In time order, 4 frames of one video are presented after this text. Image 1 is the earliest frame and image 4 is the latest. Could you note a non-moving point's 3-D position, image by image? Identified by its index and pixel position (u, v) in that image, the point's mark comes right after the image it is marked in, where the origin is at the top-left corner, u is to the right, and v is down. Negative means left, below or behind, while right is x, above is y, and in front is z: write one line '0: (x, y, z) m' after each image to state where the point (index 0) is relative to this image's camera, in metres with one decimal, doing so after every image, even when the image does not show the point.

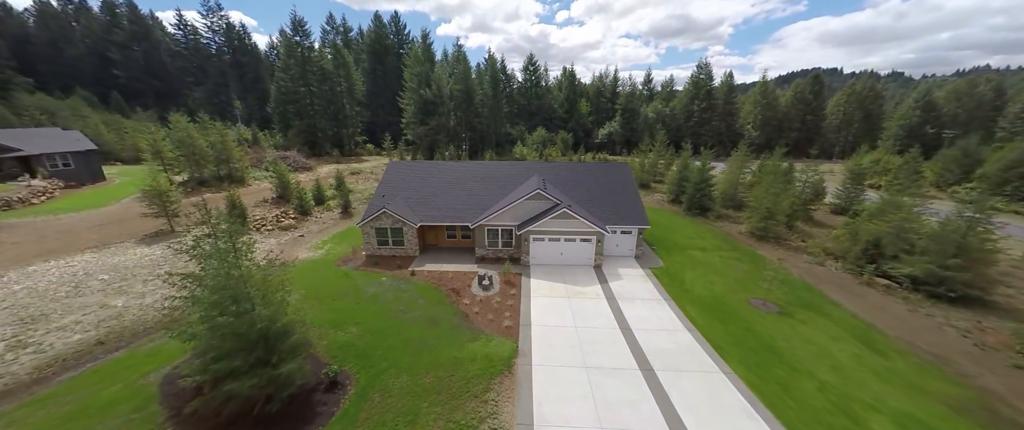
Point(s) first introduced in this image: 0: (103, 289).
0: (-15.6, -2.8, +12.1) m
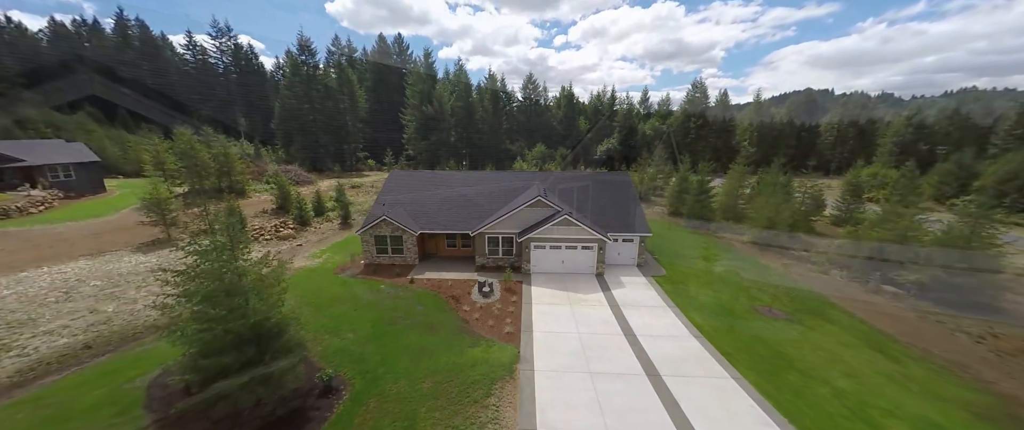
0: (-15.5, -3.0, +11.8) m
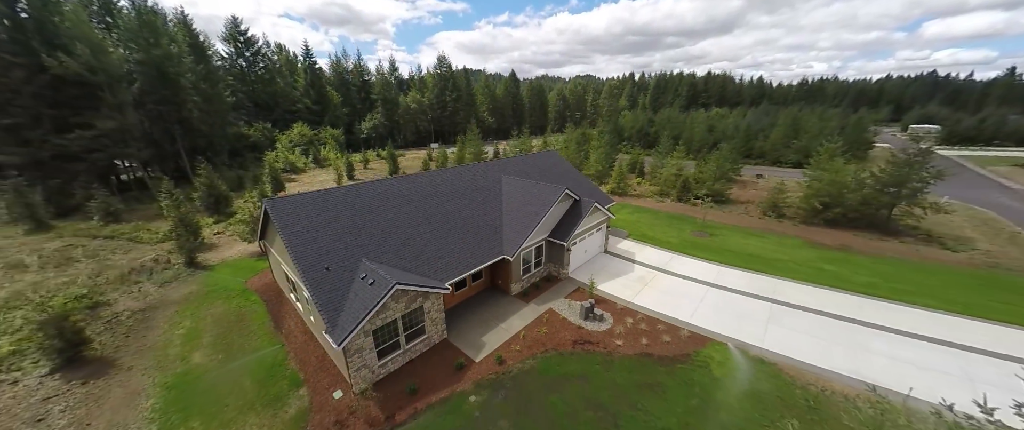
0: (-16.1, -4.8, +21.3) m
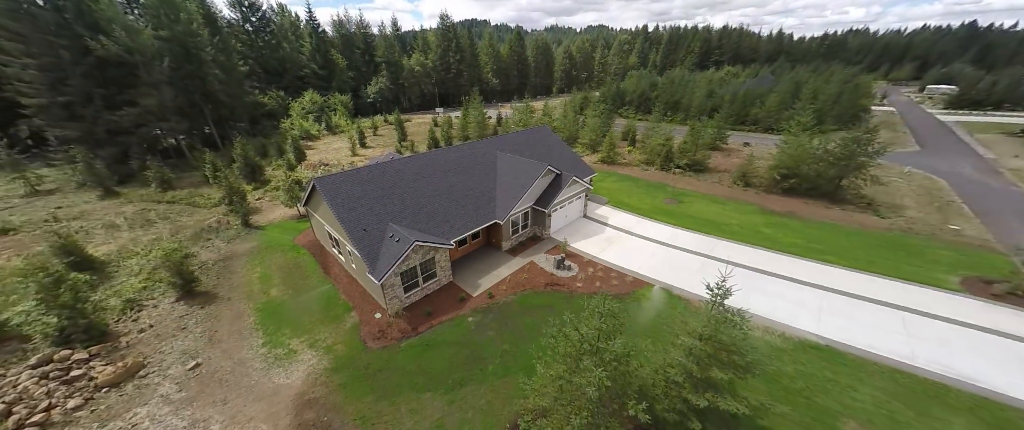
0: (-16.6, -2.4, +26.3) m
